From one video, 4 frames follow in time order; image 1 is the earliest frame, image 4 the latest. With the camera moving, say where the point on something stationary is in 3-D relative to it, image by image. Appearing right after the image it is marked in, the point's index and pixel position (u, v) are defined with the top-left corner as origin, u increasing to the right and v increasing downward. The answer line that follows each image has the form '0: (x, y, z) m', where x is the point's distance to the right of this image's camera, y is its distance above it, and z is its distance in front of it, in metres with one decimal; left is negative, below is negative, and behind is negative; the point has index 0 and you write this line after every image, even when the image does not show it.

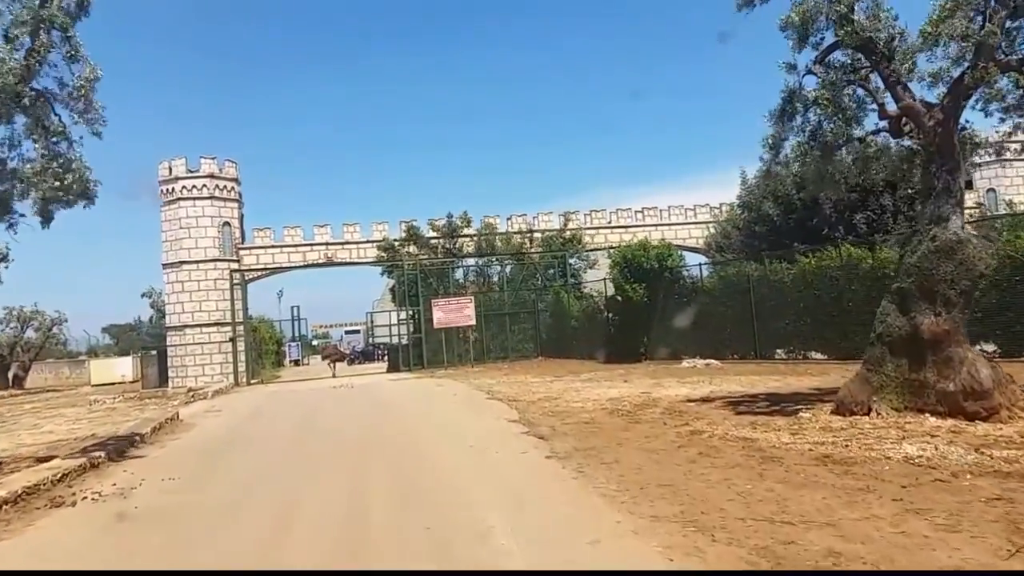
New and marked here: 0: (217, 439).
0: (-5.2, -2.7, +17.7) m
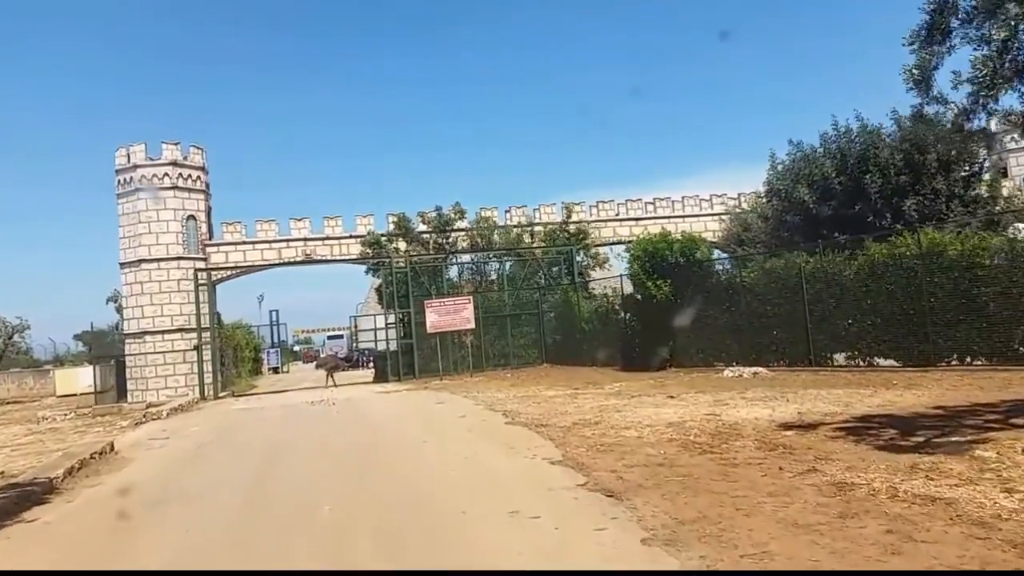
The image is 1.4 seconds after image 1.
0: (-4.9, -2.6, +13.8) m
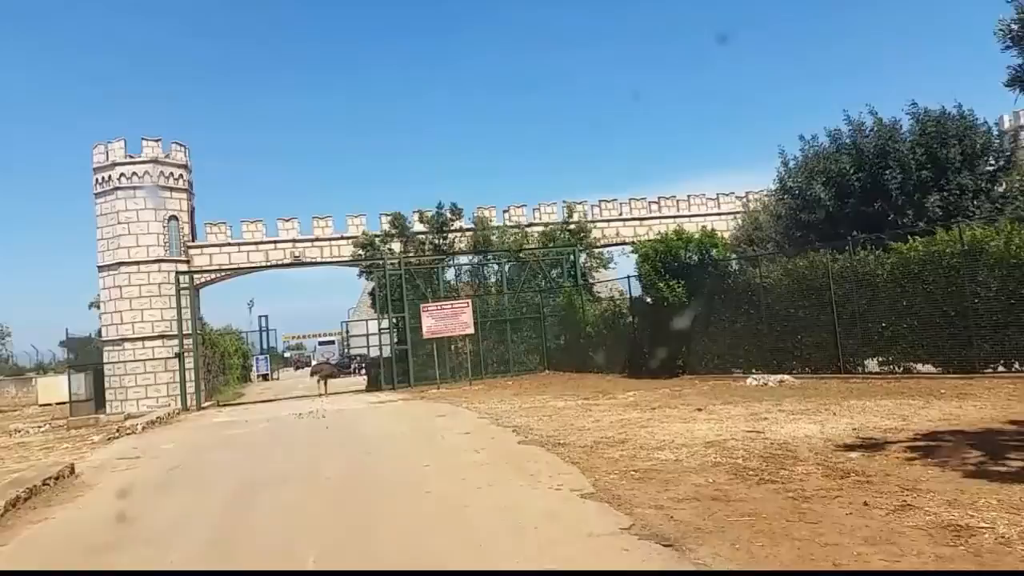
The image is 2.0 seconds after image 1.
0: (-4.7, -2.6, +12.1) m
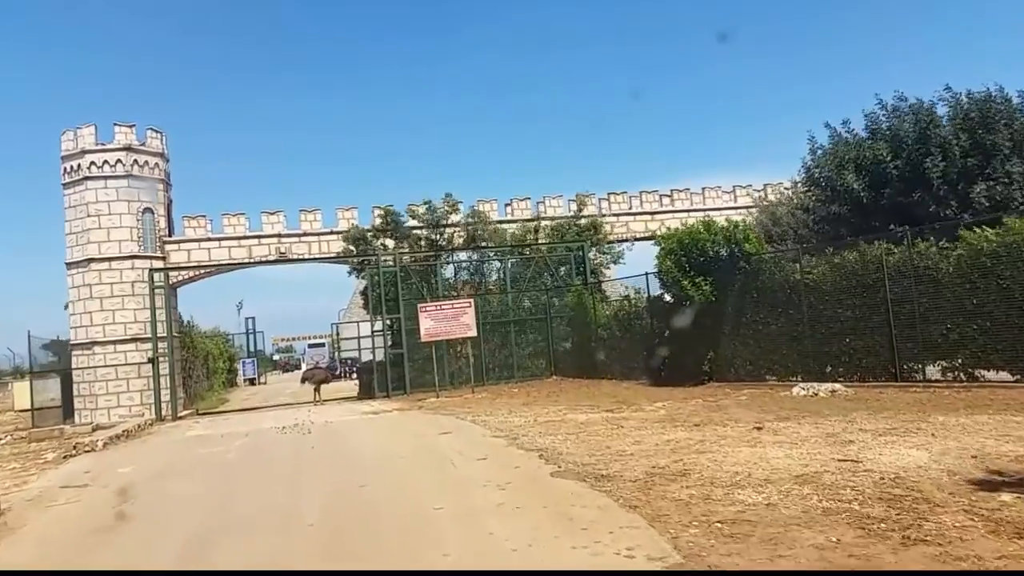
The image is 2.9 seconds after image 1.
0: (-4.4, -2.5, +9.8) m
